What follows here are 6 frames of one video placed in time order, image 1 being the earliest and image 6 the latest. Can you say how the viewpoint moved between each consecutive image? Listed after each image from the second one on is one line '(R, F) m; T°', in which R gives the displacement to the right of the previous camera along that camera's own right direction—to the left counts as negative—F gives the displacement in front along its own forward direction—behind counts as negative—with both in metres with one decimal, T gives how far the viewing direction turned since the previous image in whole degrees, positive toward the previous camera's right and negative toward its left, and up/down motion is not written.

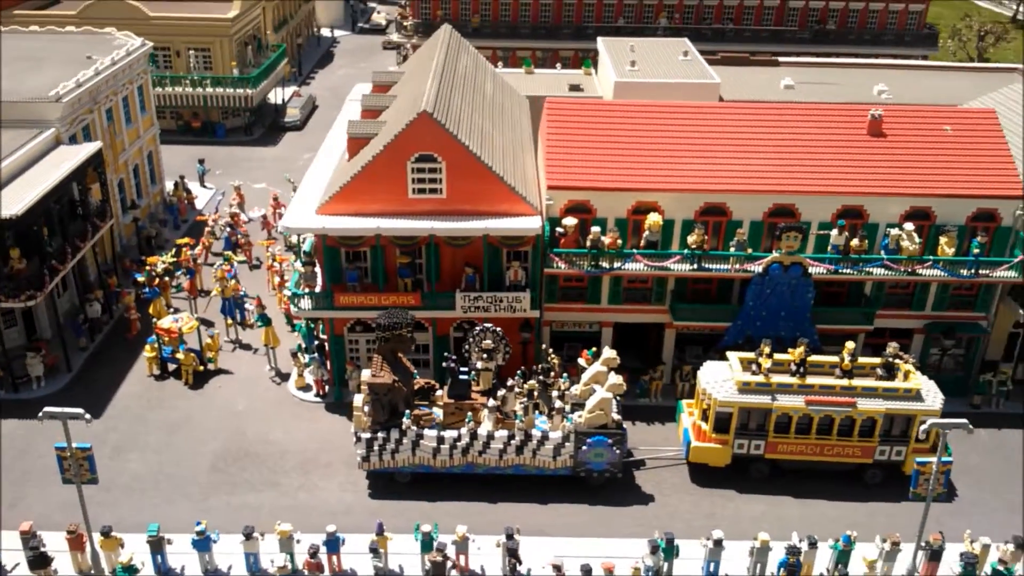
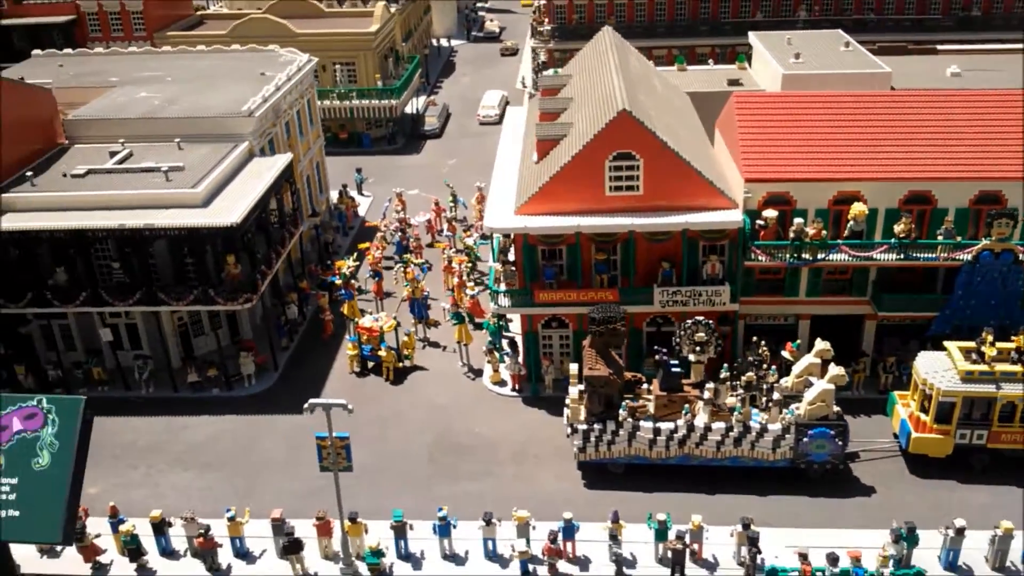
(-3.8, -0.5) m; -5°
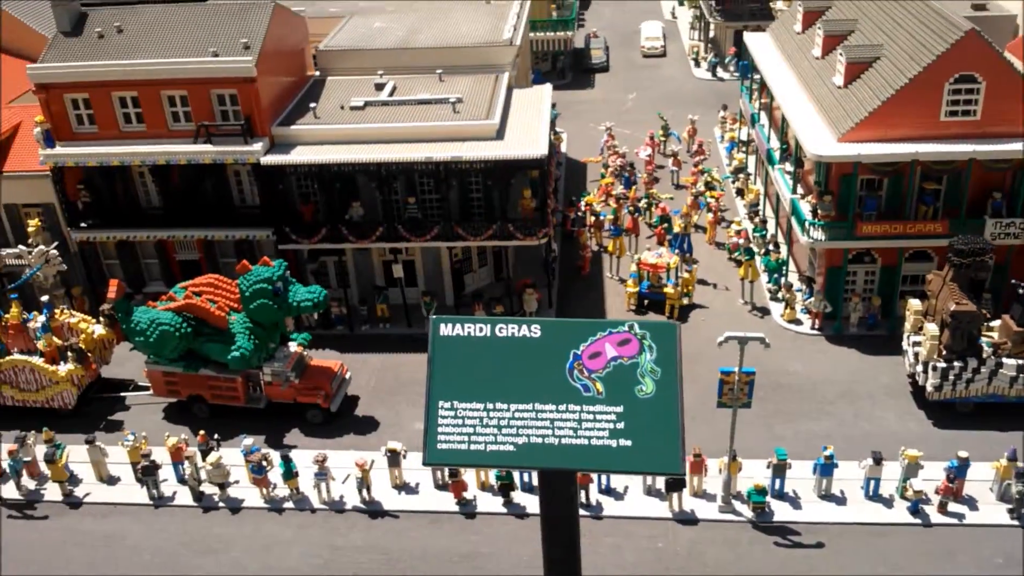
(-9.3, +0.9) m; -2°
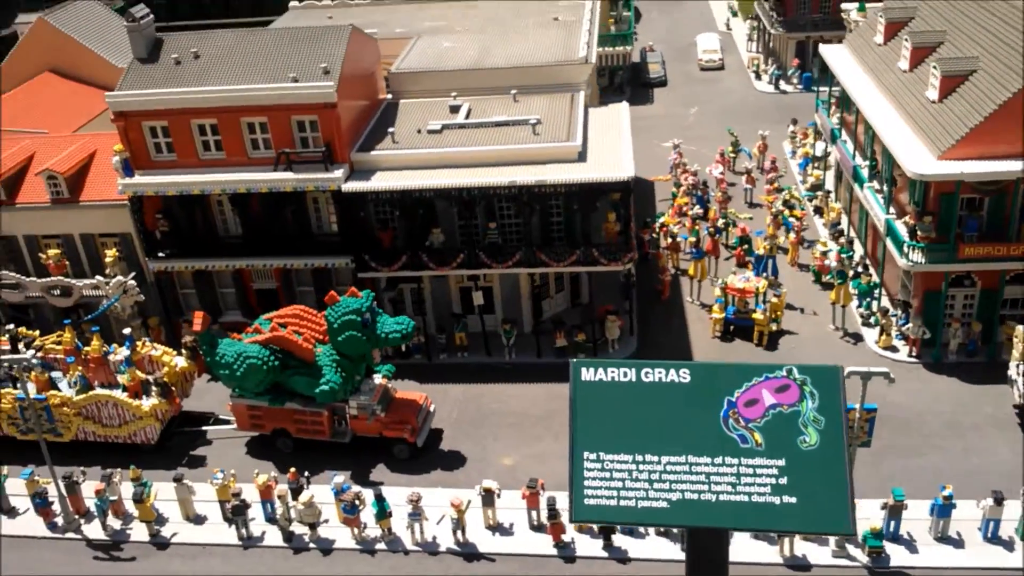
(-1.8, +0.8) m; -2°
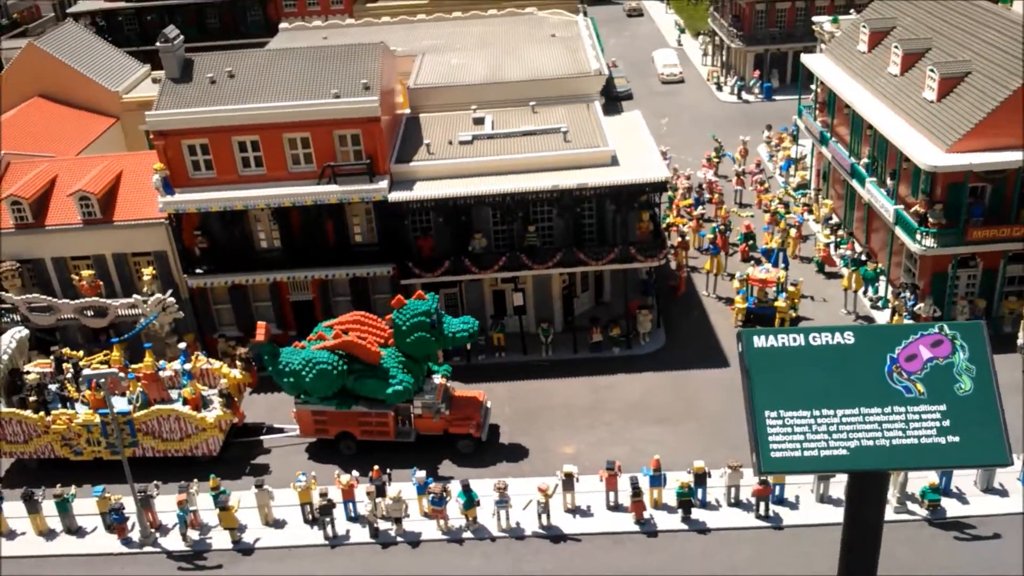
(-4.2, -1.0) m; +5°
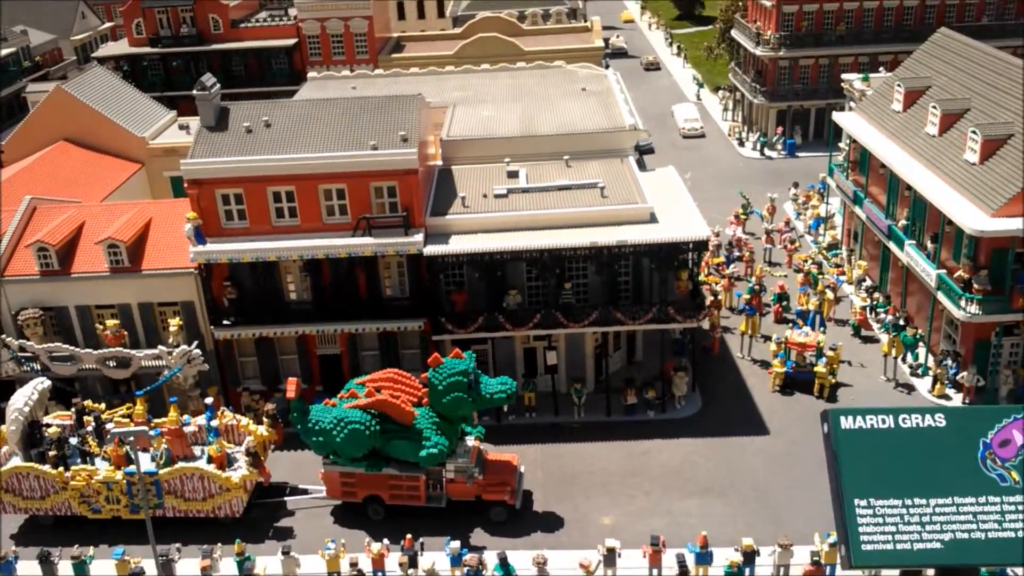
(-1.1, +0.7) m; 0°
